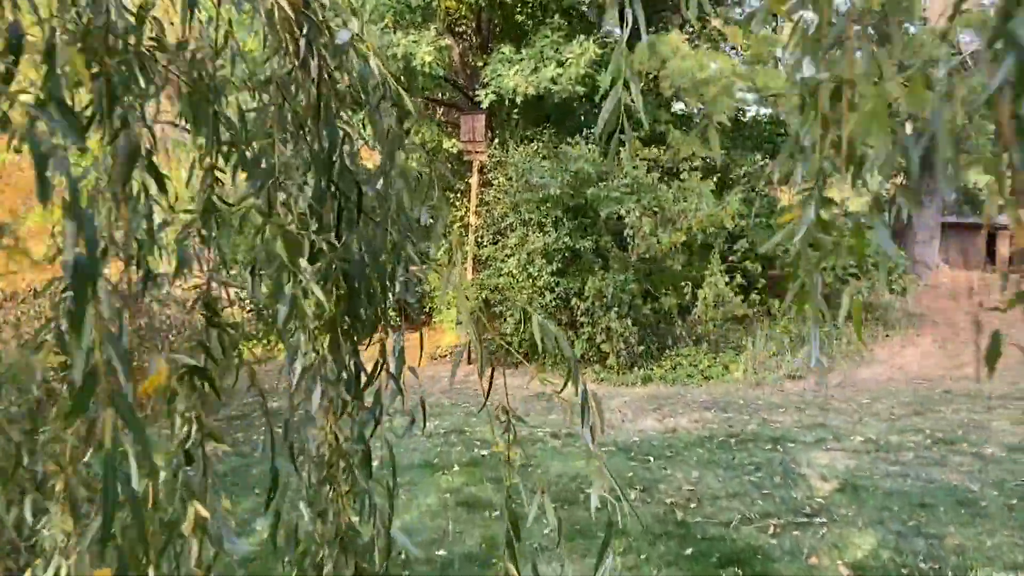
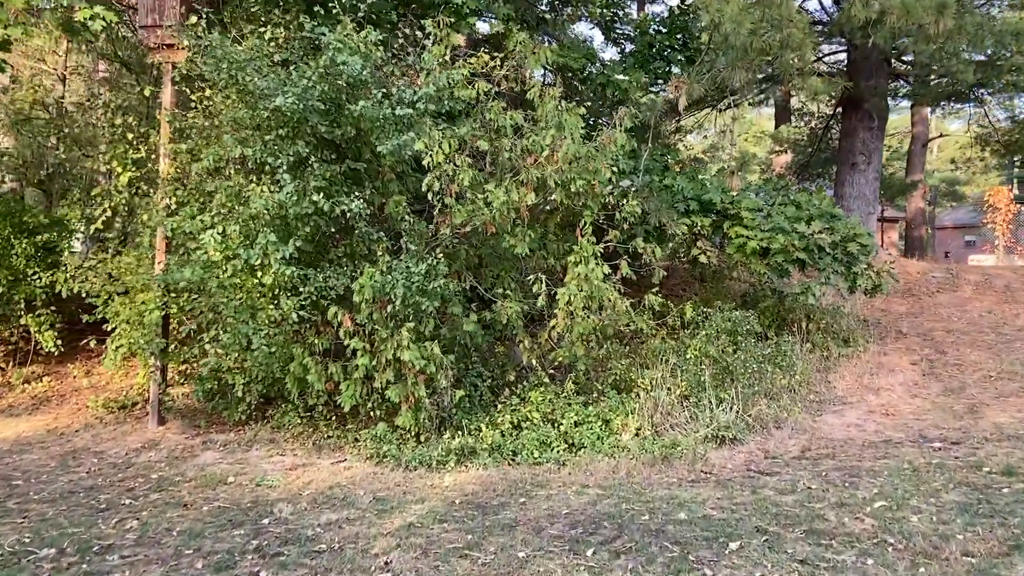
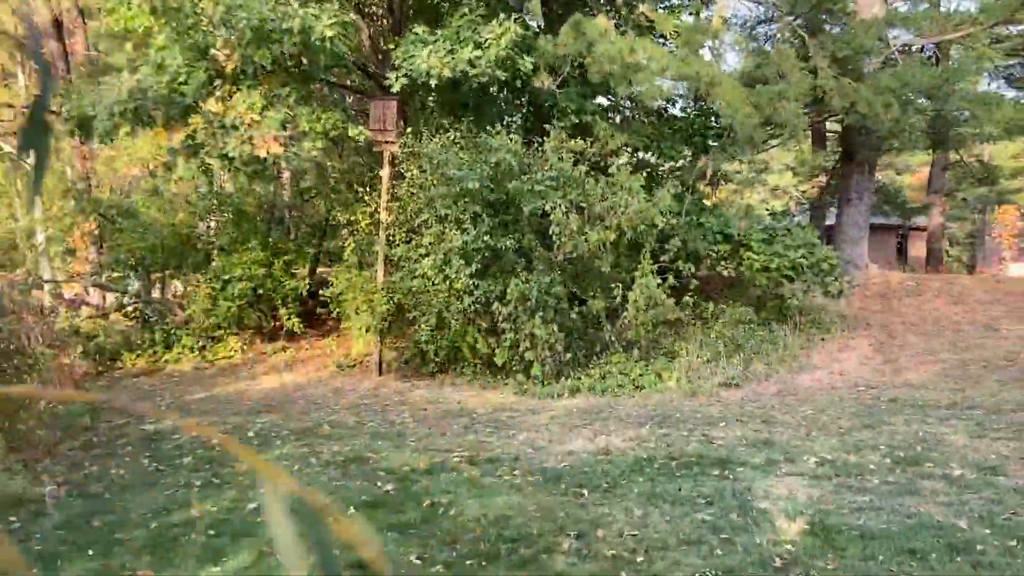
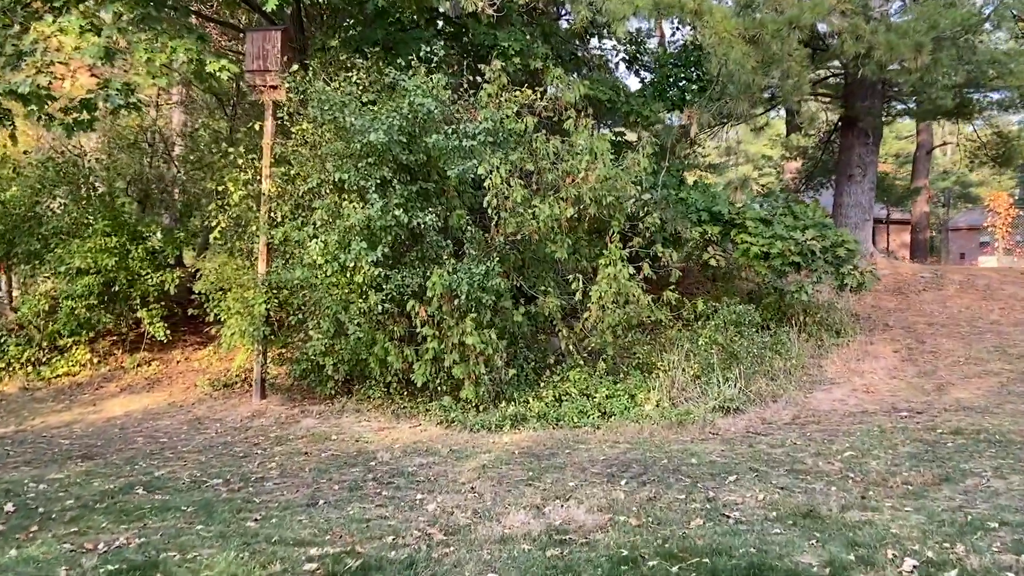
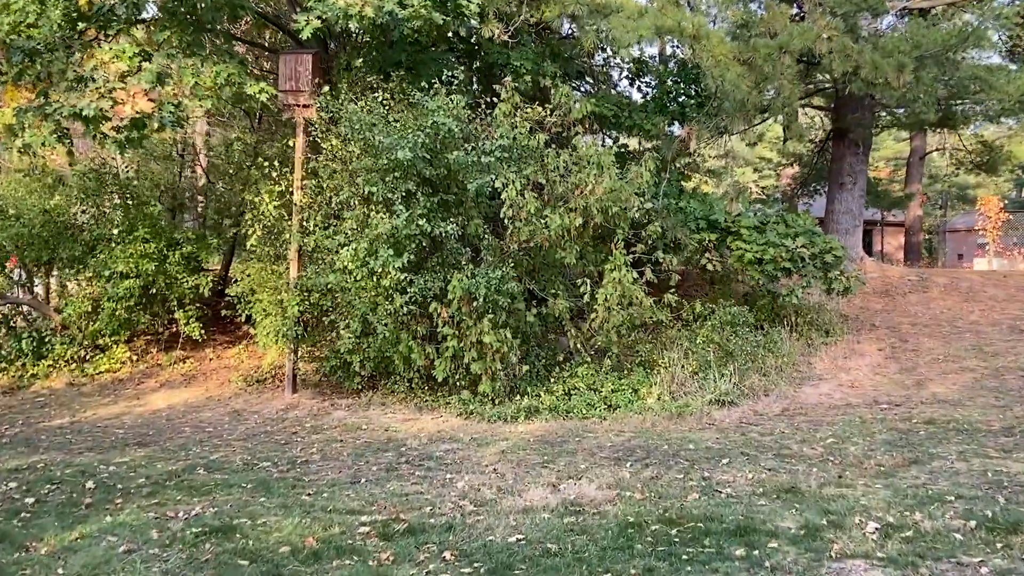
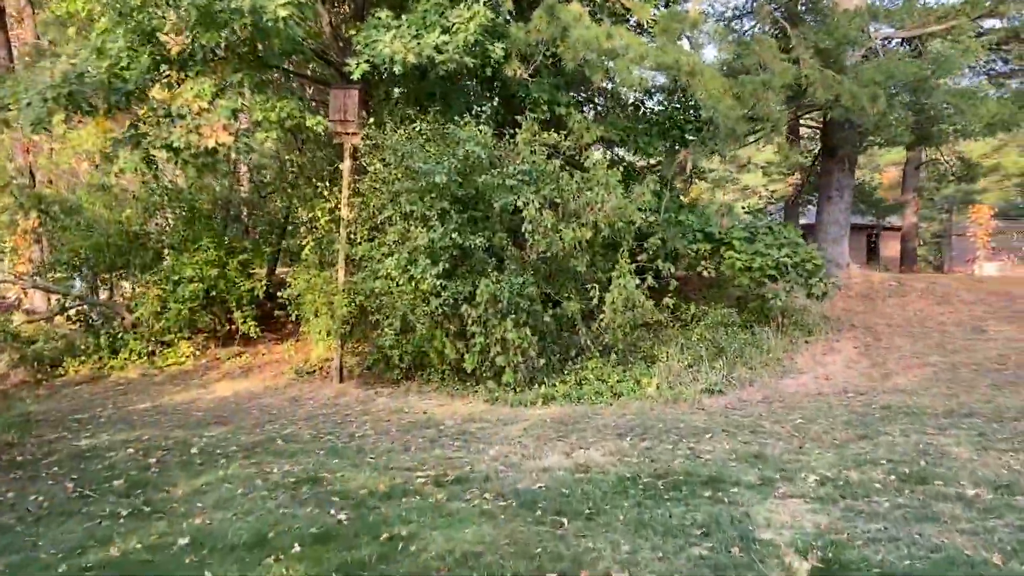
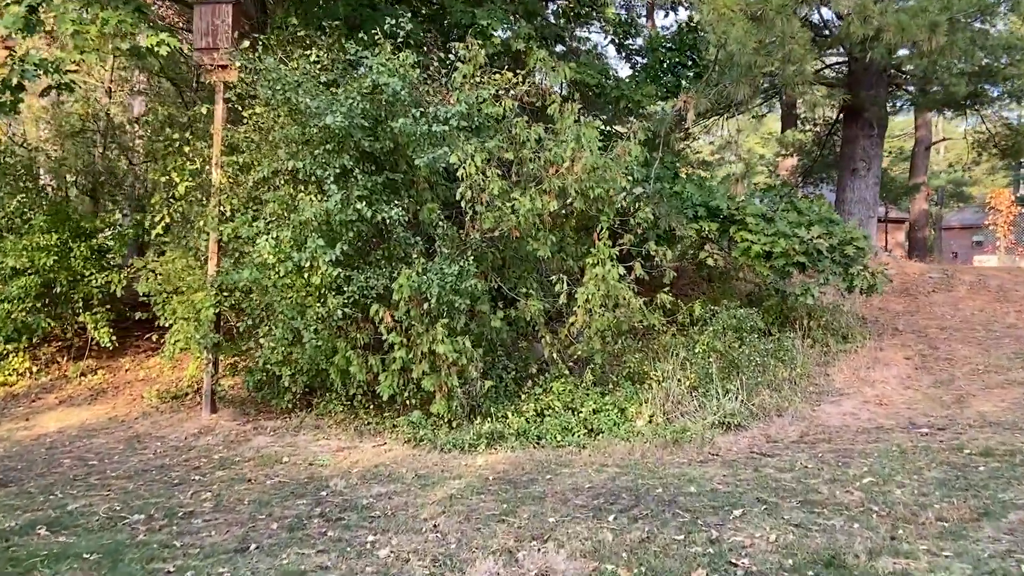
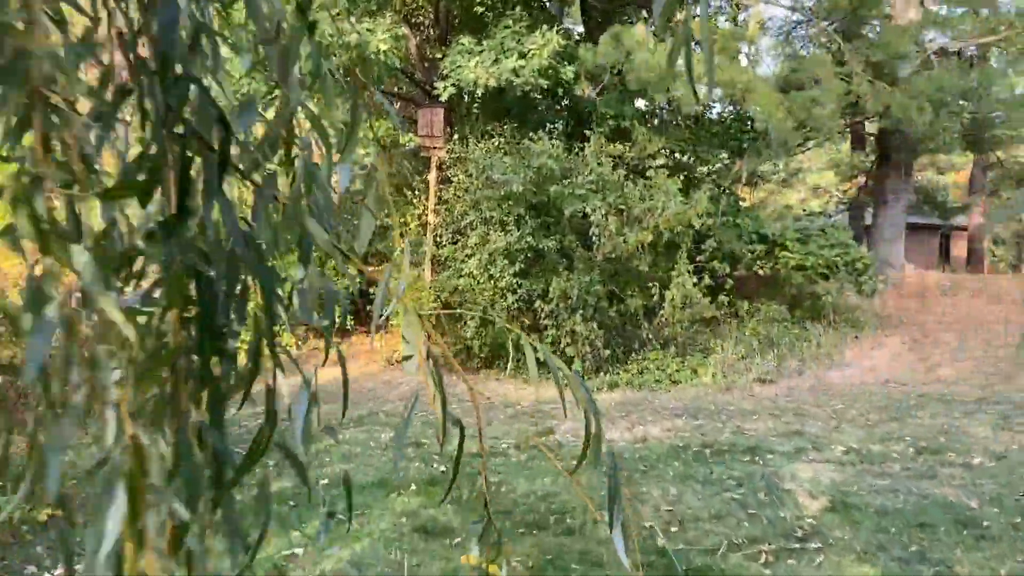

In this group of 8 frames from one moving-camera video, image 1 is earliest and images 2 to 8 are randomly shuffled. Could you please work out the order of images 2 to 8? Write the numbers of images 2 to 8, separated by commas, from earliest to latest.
8, 3, 6, 5, 4, 7, 2
